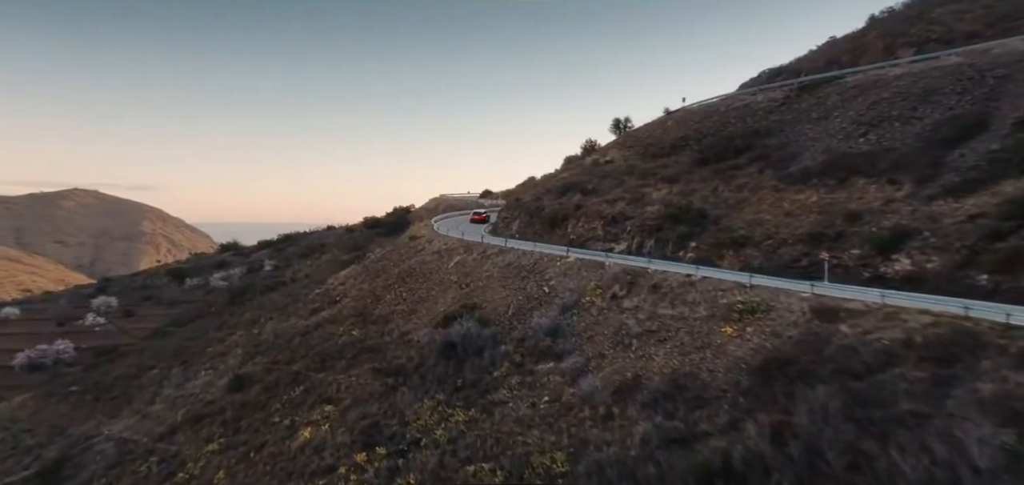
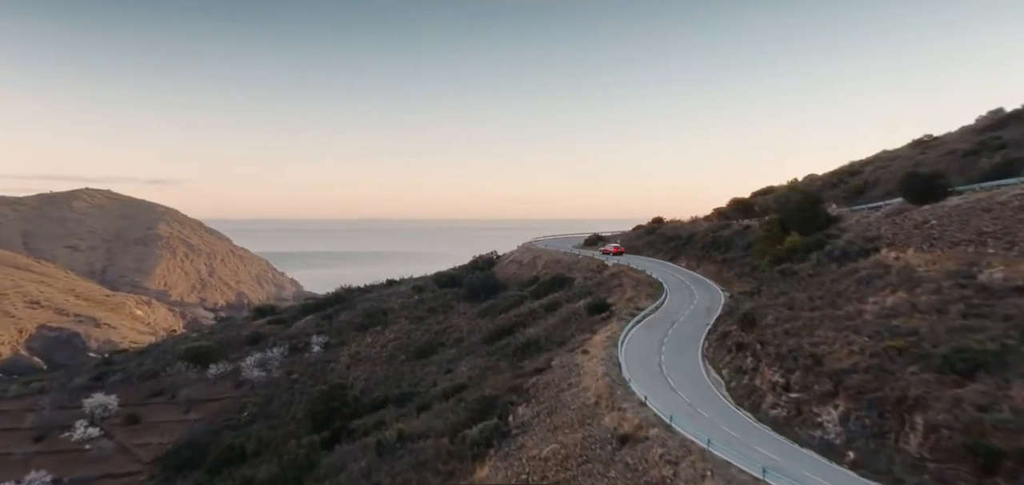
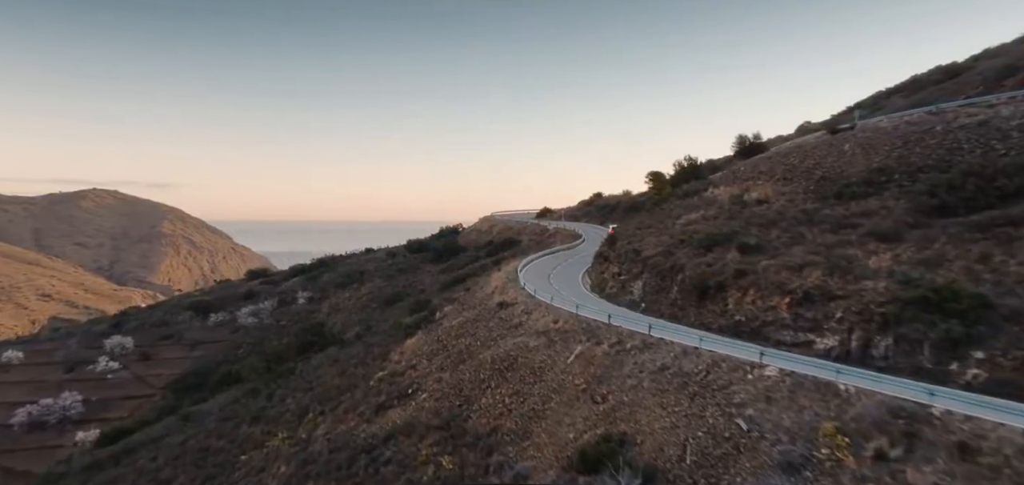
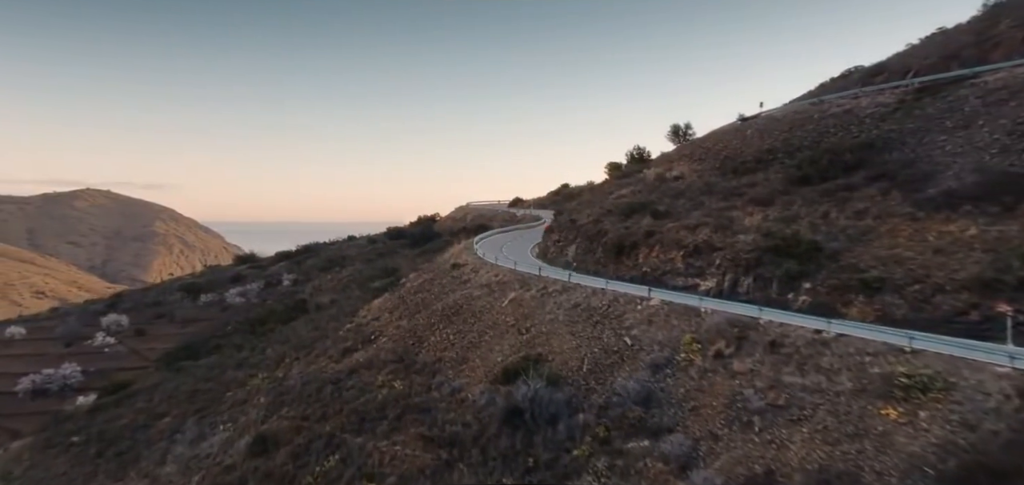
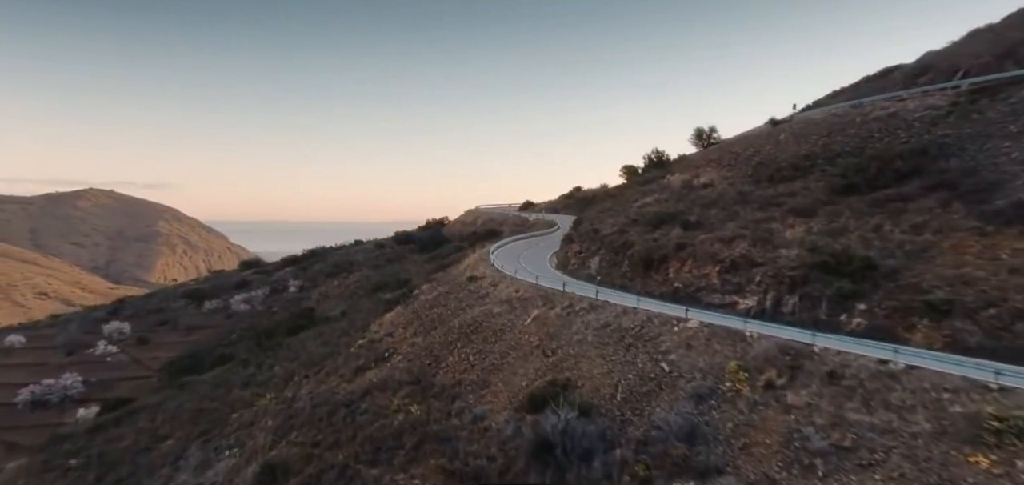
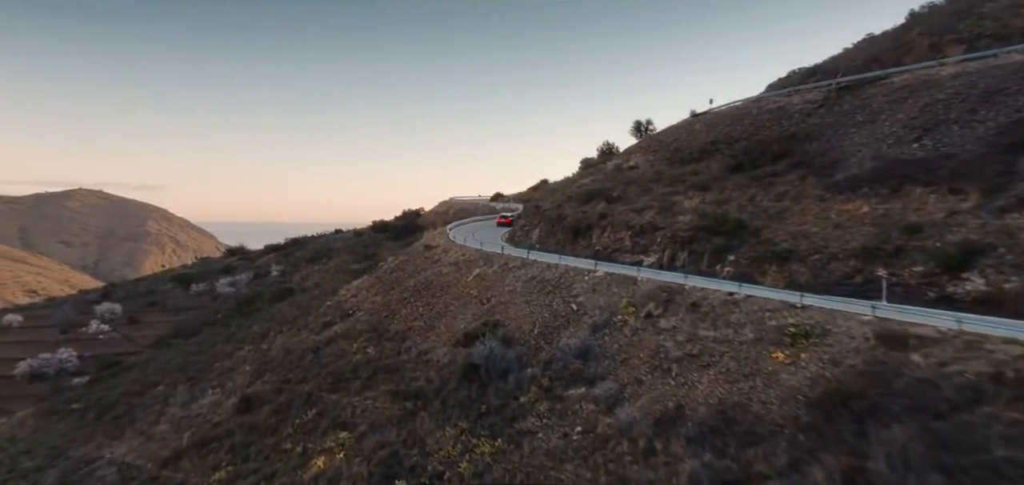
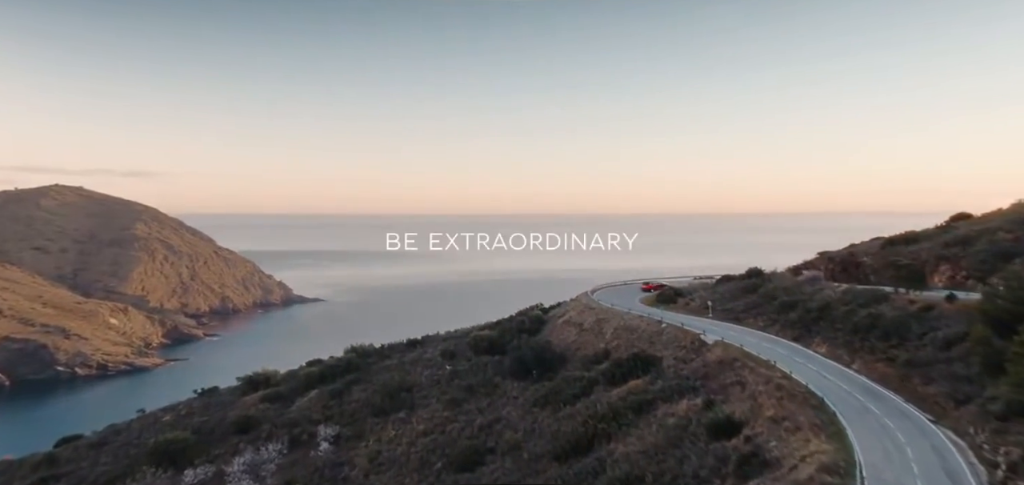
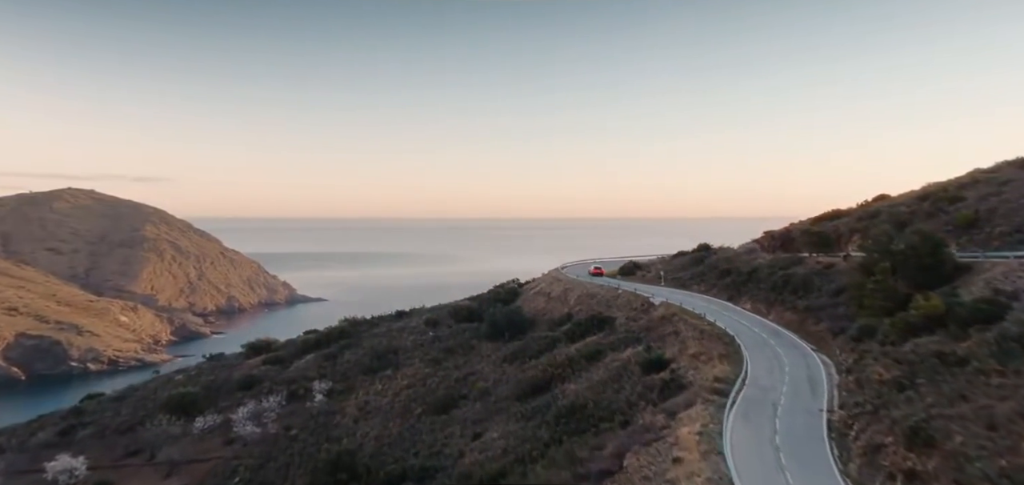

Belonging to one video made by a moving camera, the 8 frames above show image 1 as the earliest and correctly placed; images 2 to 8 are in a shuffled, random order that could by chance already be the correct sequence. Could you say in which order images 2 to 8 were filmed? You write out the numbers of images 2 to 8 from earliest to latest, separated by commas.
6, 4, 5, 3, 2, 8, 7
